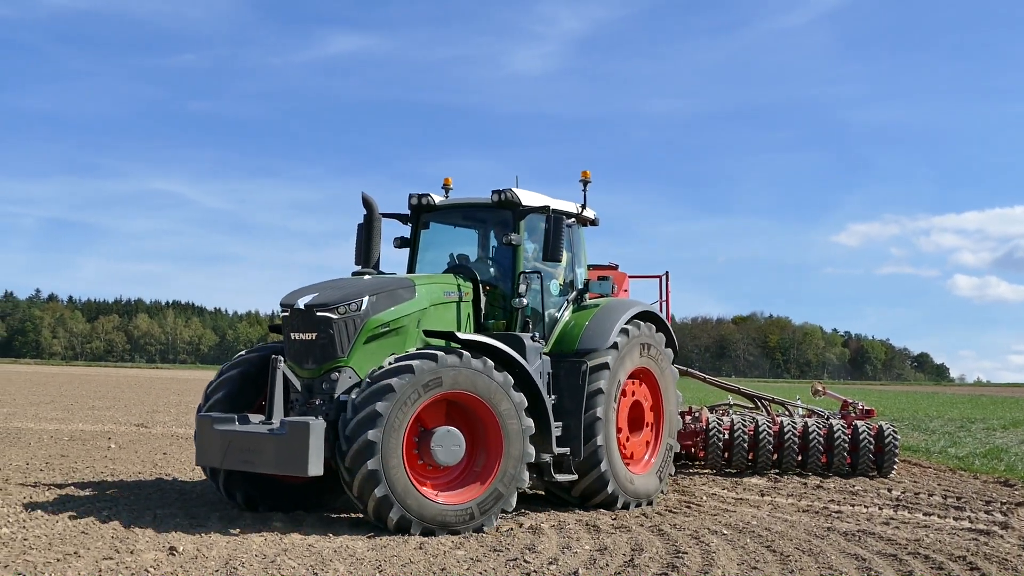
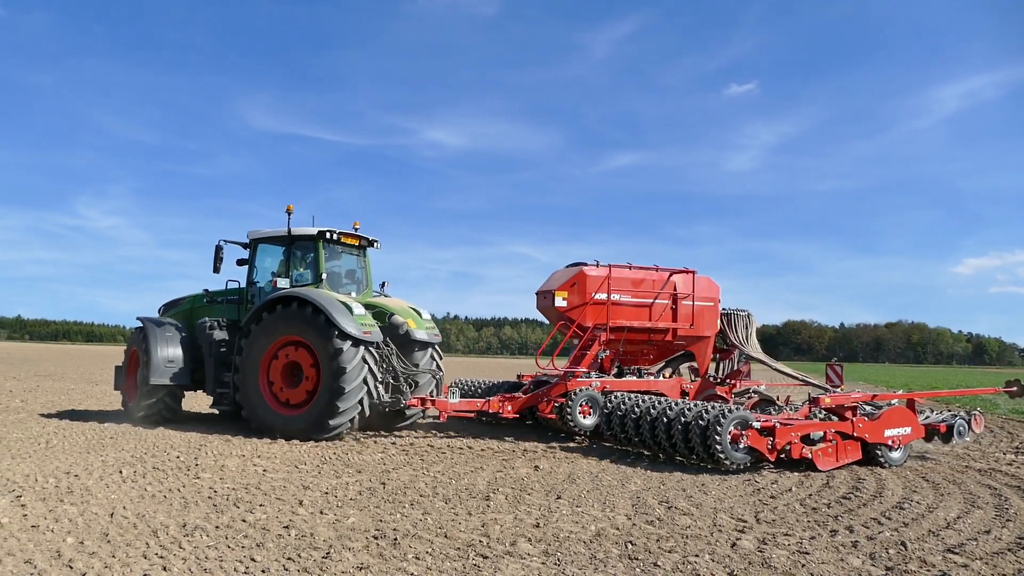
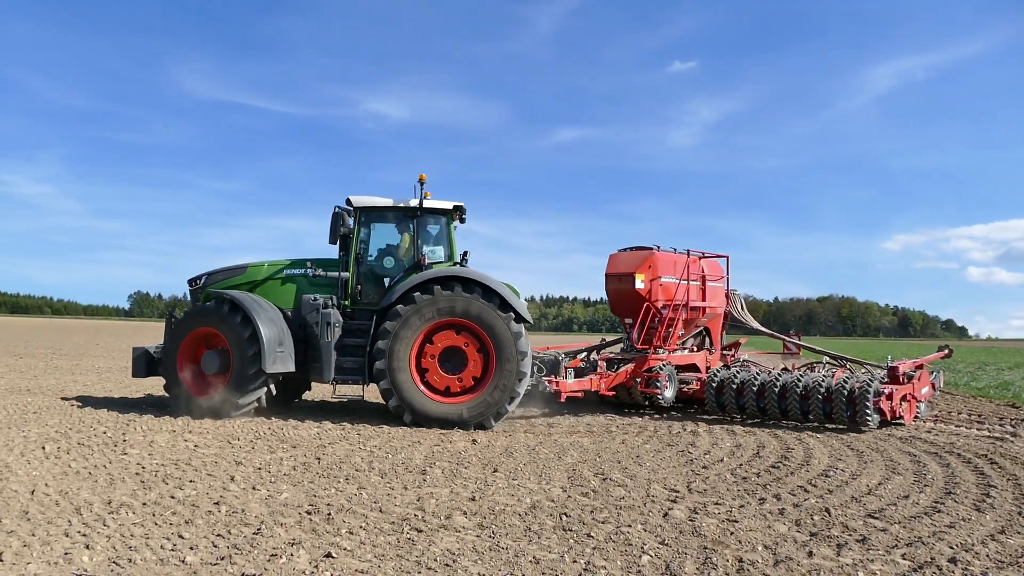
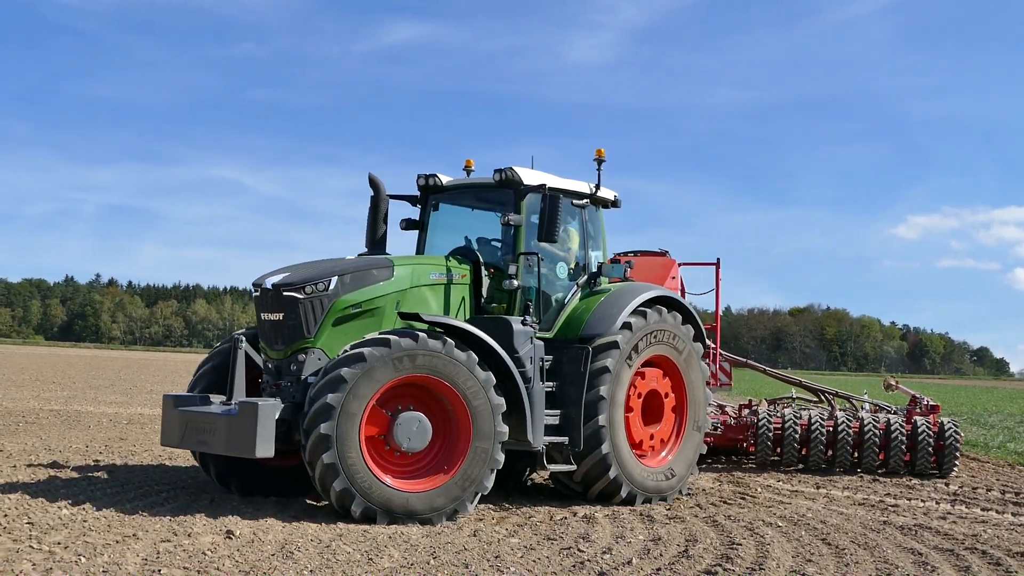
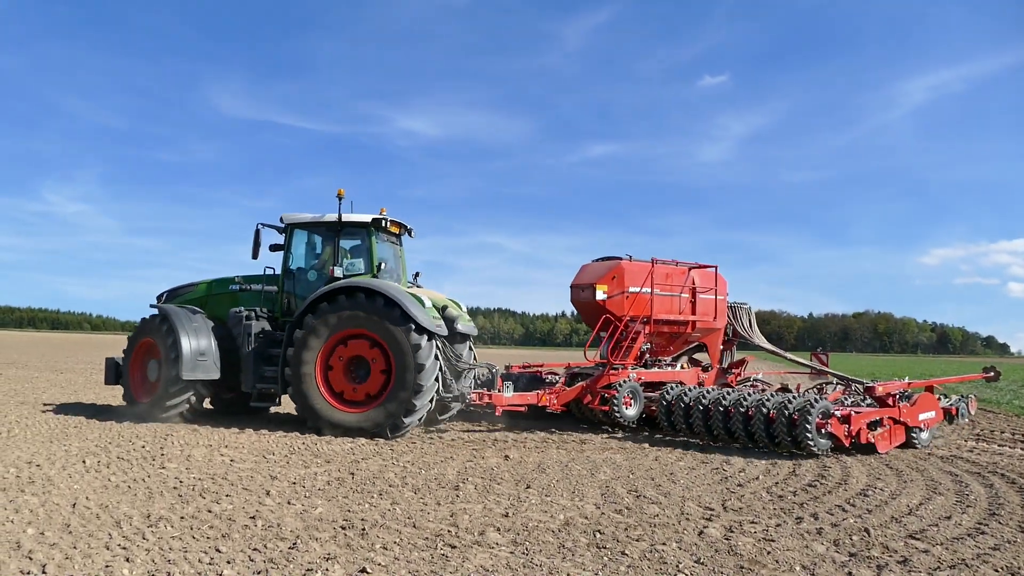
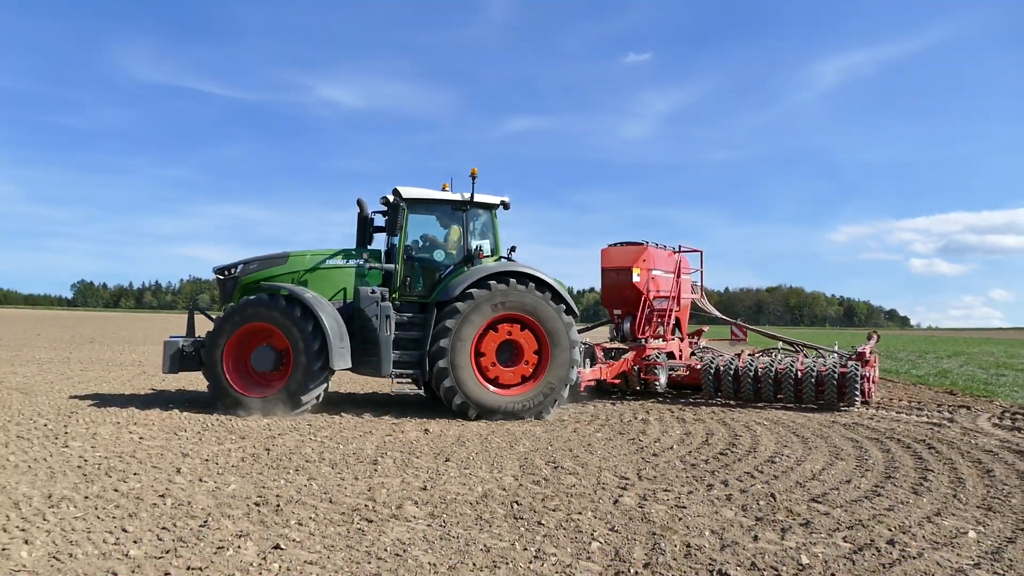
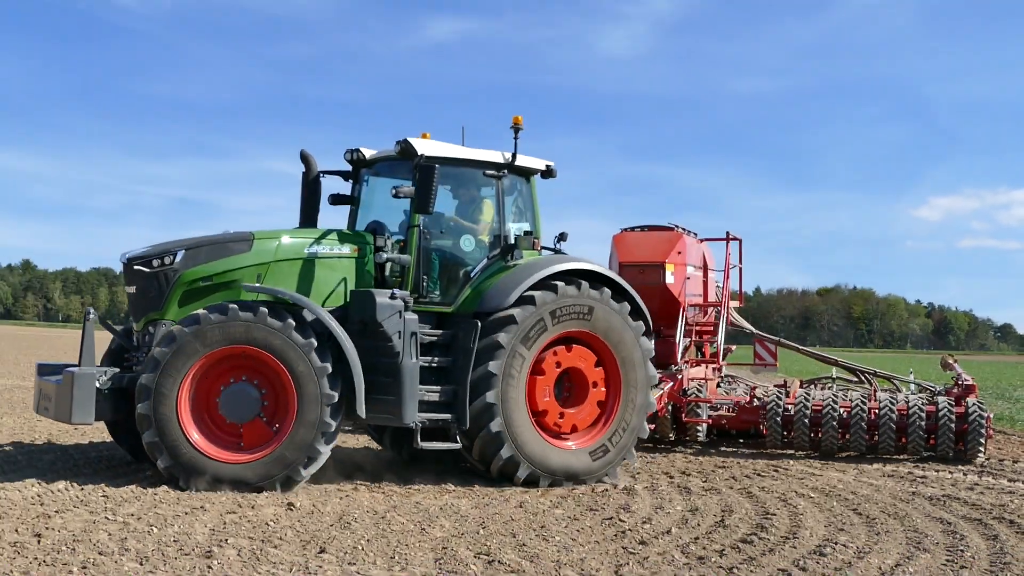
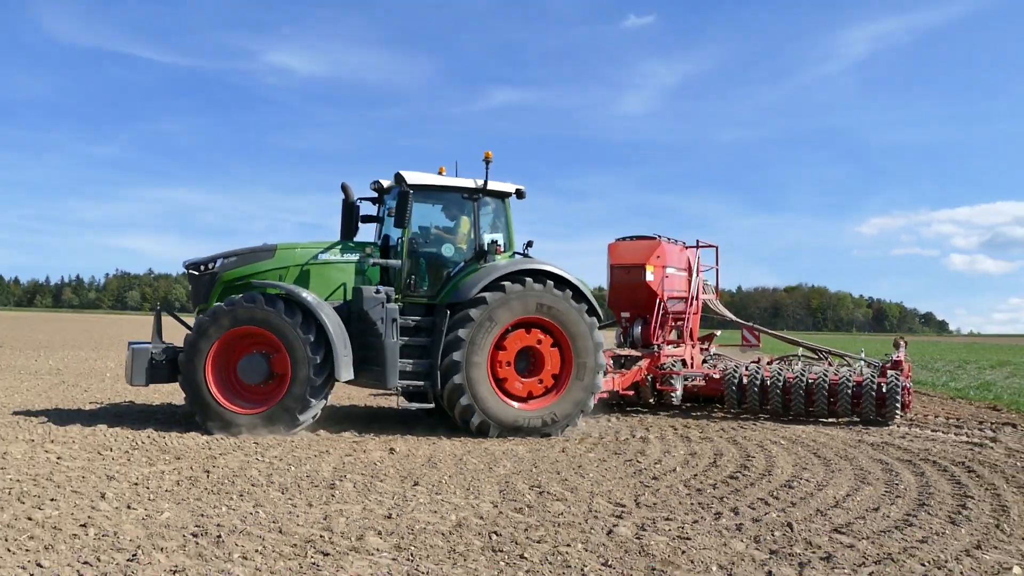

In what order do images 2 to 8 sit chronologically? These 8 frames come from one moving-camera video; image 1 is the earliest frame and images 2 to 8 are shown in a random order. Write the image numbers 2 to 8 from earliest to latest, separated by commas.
4, 7, 8, 6, 3, 5, 2
